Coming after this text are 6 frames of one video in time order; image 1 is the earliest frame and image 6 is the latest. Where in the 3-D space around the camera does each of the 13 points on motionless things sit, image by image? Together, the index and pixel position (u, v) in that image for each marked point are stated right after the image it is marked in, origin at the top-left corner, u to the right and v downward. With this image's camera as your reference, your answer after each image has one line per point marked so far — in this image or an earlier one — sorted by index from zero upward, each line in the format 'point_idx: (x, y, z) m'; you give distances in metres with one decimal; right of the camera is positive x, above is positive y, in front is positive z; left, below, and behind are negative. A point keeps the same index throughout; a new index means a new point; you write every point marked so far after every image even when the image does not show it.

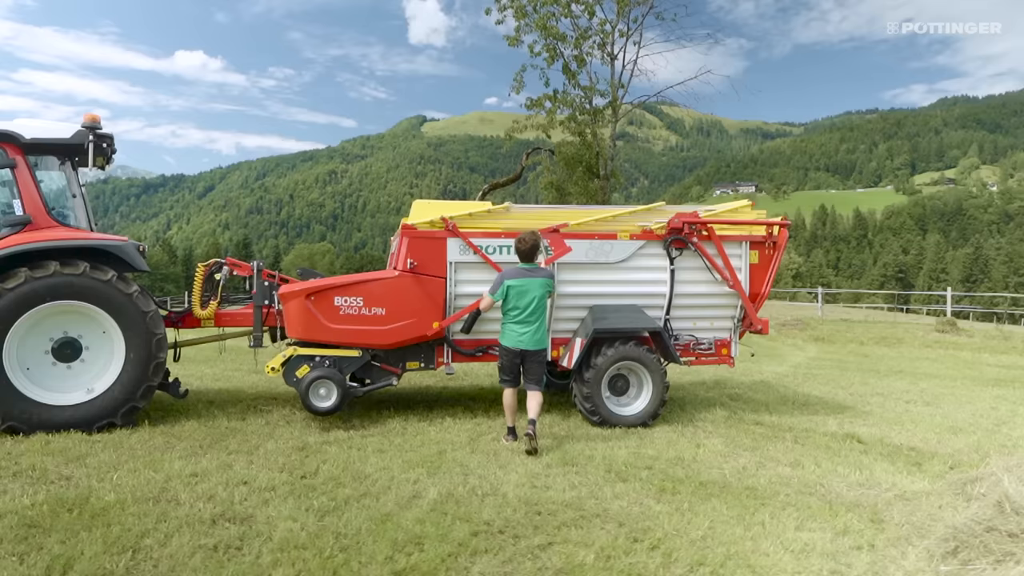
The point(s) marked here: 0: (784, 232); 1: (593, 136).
0: (+2.4, +0.5, +6.3) m
1: (+2.1, +3.9, +18.7) m
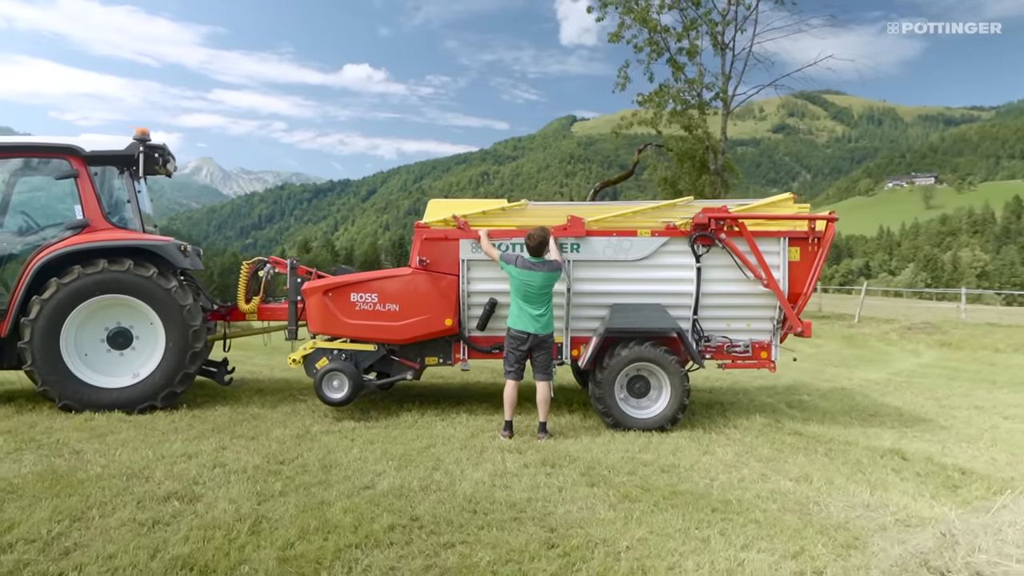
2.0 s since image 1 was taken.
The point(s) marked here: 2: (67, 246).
0: (+2.5, +0.5, +5.7) m
1: (+4.8, +3.9, +17.9) m
2: (-3.5, +0.3, +5.6) m
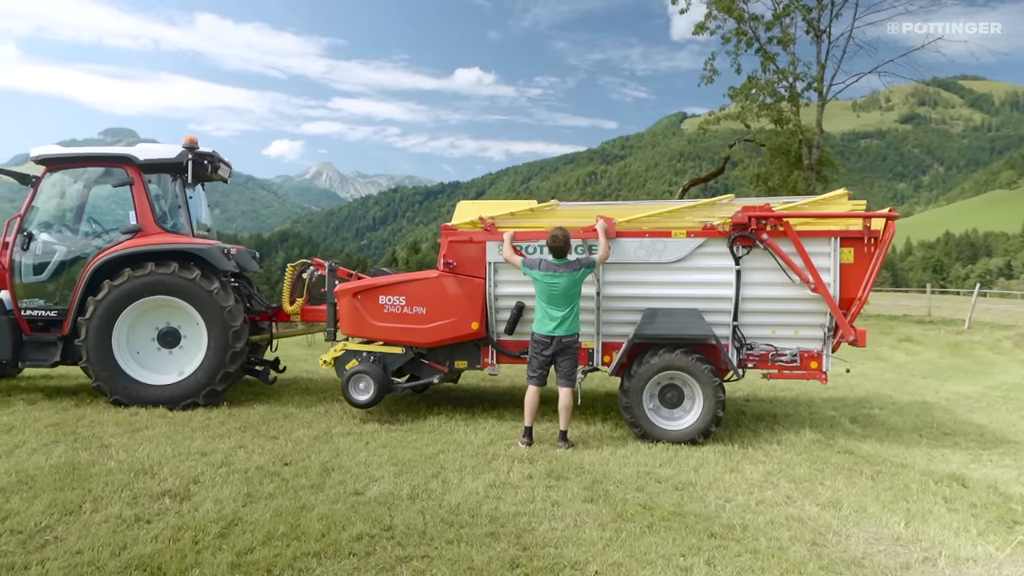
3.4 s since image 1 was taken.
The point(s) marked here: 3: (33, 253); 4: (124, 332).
0: (+2.7, +0.5, +5.2) m
1: (+6.7, +3.9, +16.9) m
2: (-3.2, +0.3, +5.9) m
3: (-4.1, +0.3, +6.1) m
4: (-3.2, -0.4, +6.0) m
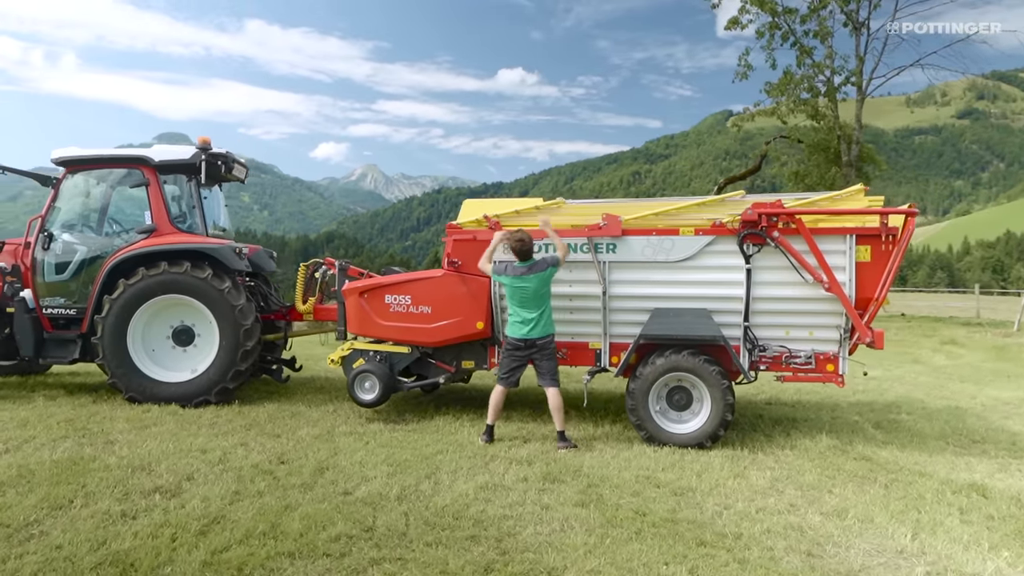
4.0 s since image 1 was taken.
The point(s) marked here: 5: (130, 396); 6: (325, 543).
0: (+2.7, +0.5, +4.9) m
1: (+7.4, +3.9, +16.4) m
2: (-3.2, +0.3, +6.1) m
3: (-4.0, +0.3, +6.3) m
4: (-3.1, -0.4, +6.1) m
5: (-3.2, -0.9, +5.9) m
6: (-0.8, -1.1, +3.2) m
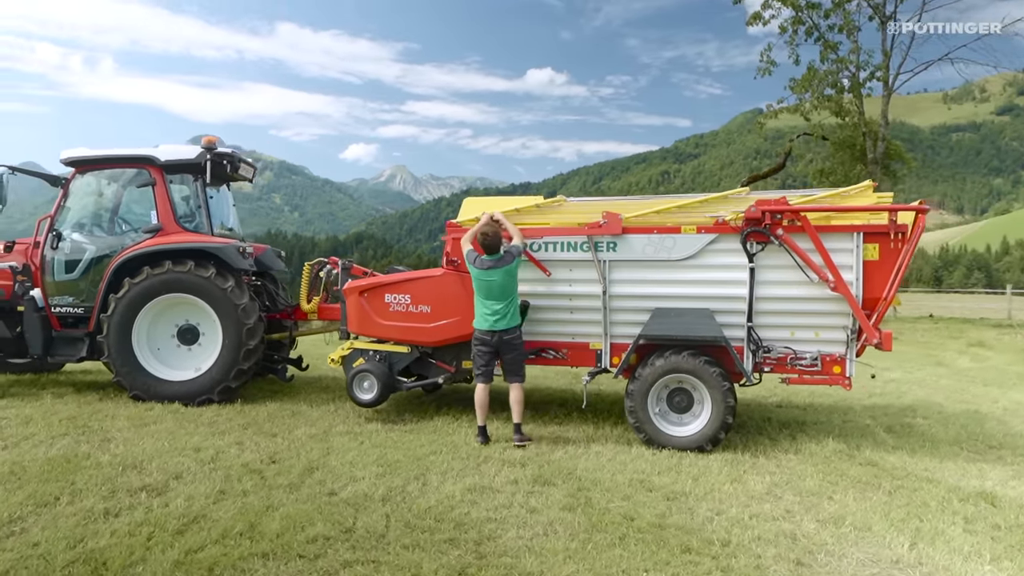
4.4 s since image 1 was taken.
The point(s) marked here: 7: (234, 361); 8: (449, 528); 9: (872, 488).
0: (+2.7, +0.5, +4.8) m
1: (+7.8, +3.9, +16.1) m
2: (-3.2, +0.3, +6.1) m
3: (-4.0, +0.3, +6.4) m
4: (-3.1, -0.3, +6.1) m
5: (-3.1, -0.9, +6.0) m
6: (-0.9, -1.1, +3.2) m
7: (-2.3, -0.6, +6.0) m
8: (-0.3, -1.1, +3.4) m
9: (+2.2, -1.2, +4.3) m
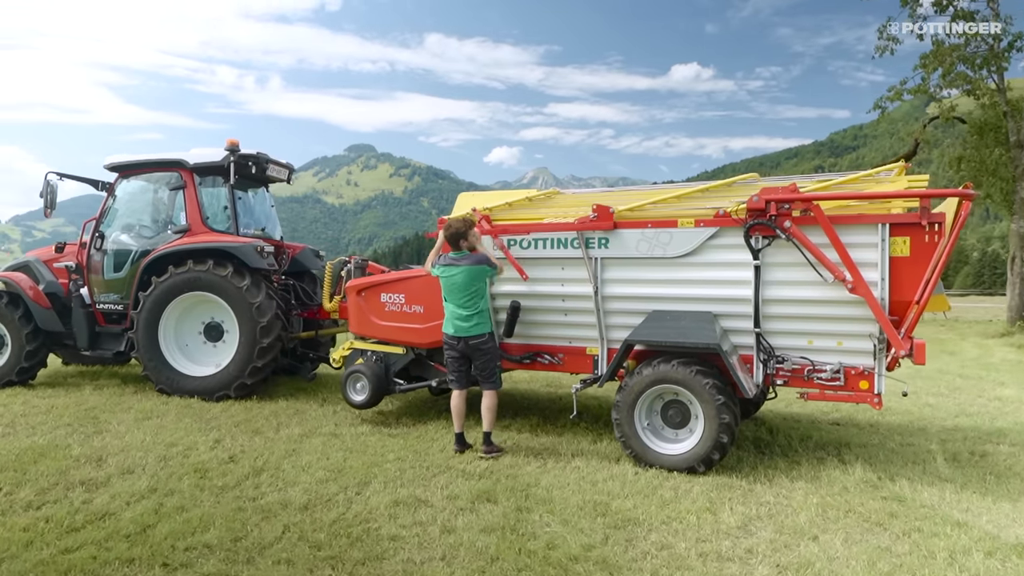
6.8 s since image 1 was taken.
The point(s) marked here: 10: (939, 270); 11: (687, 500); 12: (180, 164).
0: (+2.4, +0.5, +3.9) m
1: (+9.6, +3.8, +14.1) m
2: (-3.0, +0.4, +6.4) m
3: (-3.8, +0.3, +6.8) m
4: (-3.0, -0.3, +6.4) m
5: (-3.1, -0.9, +6.3) m
6: (-1.4, -1.1, +3.1) m
7: (-2.2, -0.6, +6.1) m
8: (-0.8, -1.1, +3.2) m
9: (+1.8, -1.2, +3.6) m
10: (+2.4, +0.1, +4.0) m
11: (+1.0, -1.2, +3.9) m
12: (-3.1, +1.1, +6.6) m
